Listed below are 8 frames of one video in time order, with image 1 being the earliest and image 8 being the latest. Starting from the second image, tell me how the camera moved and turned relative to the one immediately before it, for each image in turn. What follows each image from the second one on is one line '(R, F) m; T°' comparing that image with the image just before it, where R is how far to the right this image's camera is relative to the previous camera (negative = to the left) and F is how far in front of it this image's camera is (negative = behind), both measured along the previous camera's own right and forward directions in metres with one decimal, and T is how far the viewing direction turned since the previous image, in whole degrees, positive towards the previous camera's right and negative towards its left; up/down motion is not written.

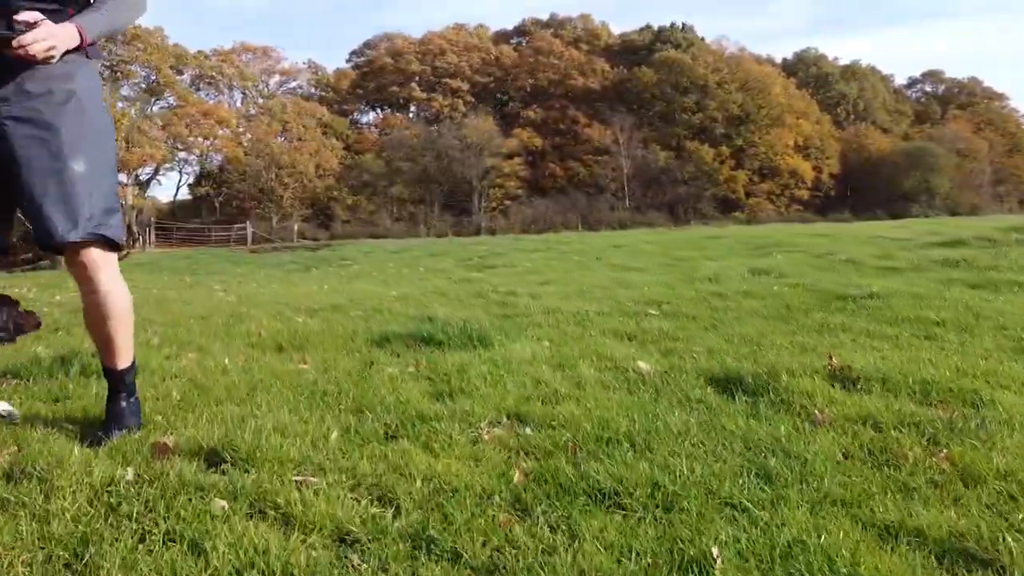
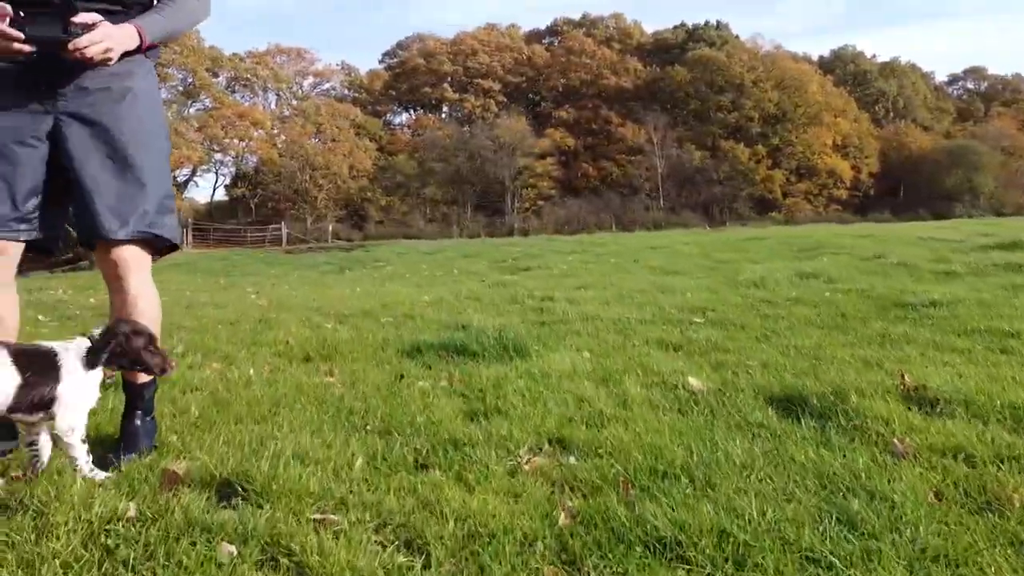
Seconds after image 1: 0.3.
(0.0, +0.3) m; -2°
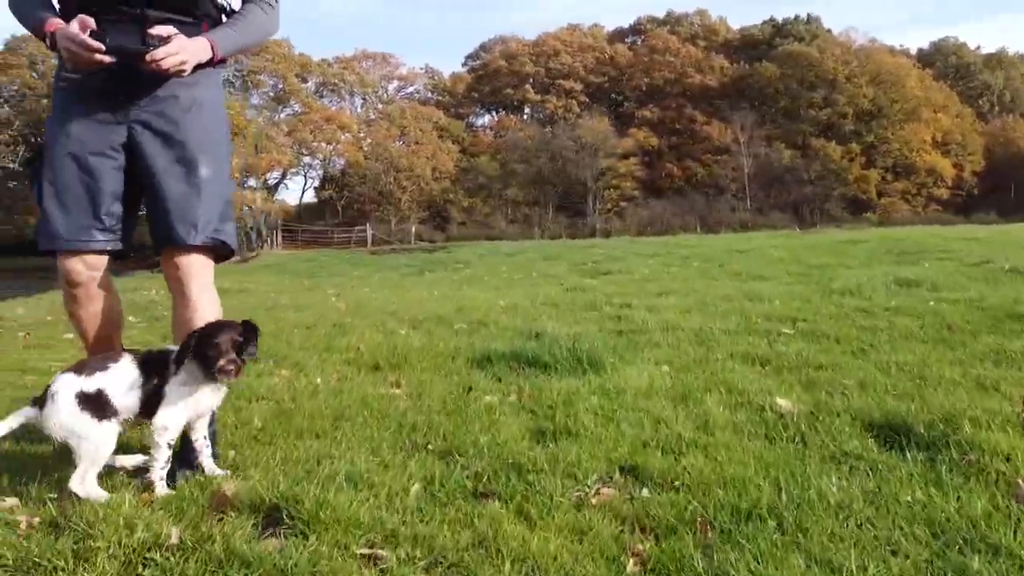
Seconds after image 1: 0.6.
(0.0, +0.3) m; -6°
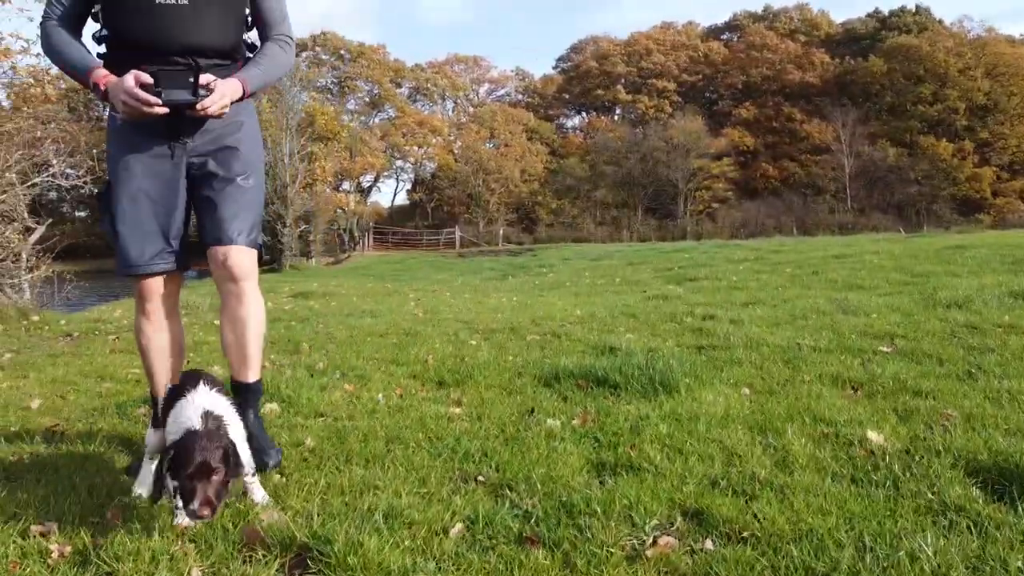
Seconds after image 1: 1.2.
(+0.1, +0.2) m; -6°
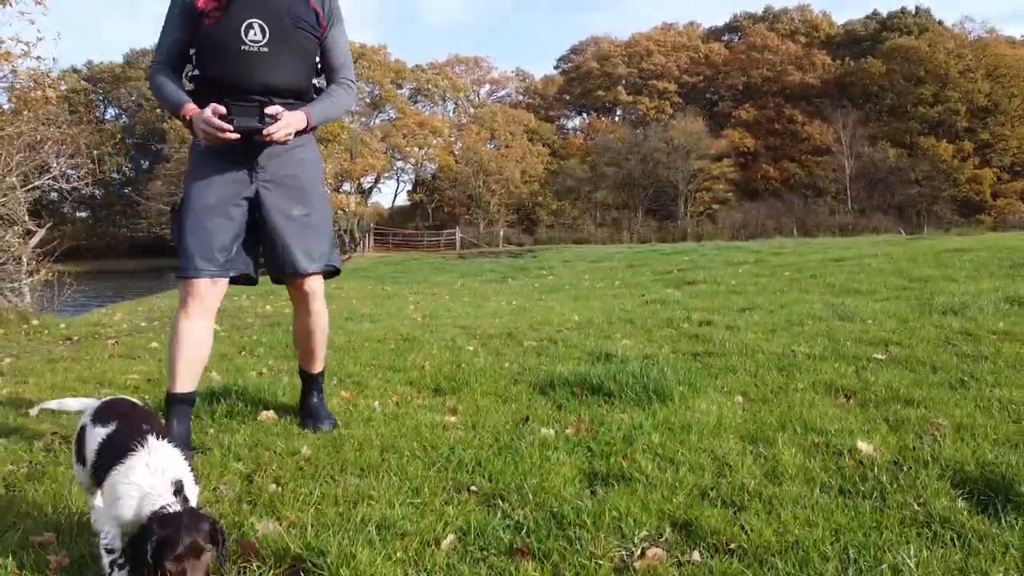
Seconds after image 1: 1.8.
(0.0, 0.0) m; 0°
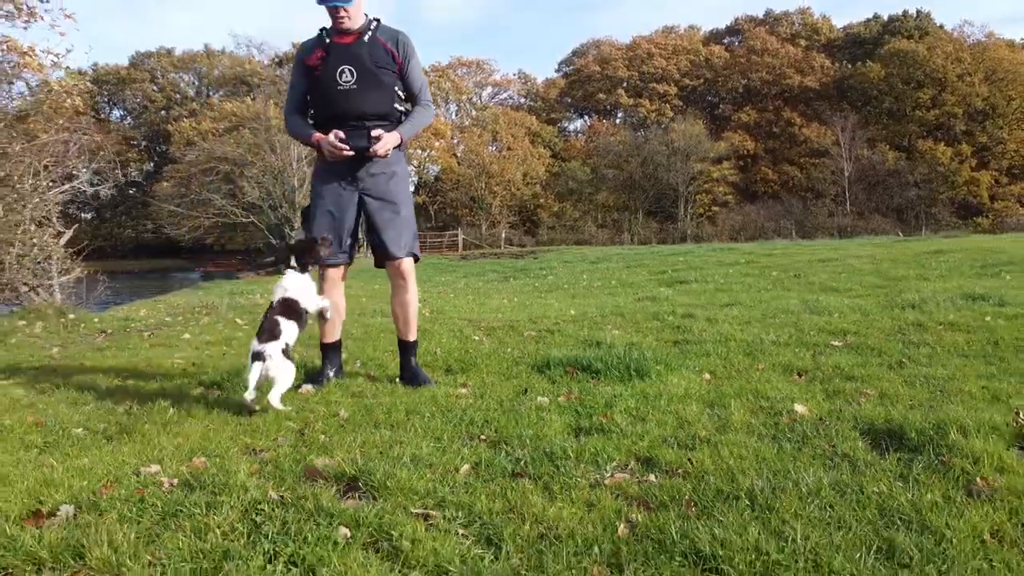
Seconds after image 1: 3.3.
(0.0, -0.9) m; 0°
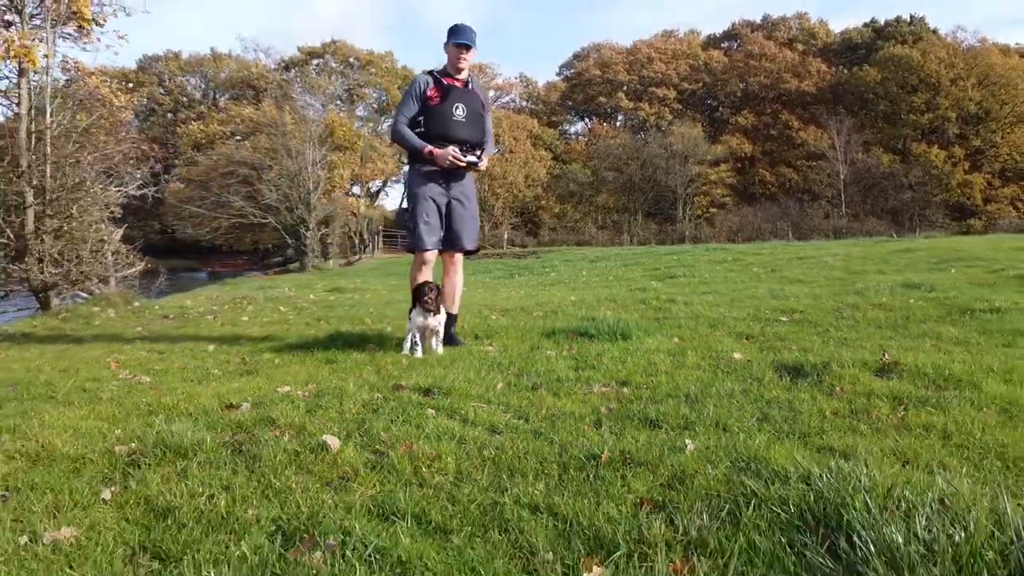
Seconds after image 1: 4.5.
(-0.1, -1.8) m; 0°
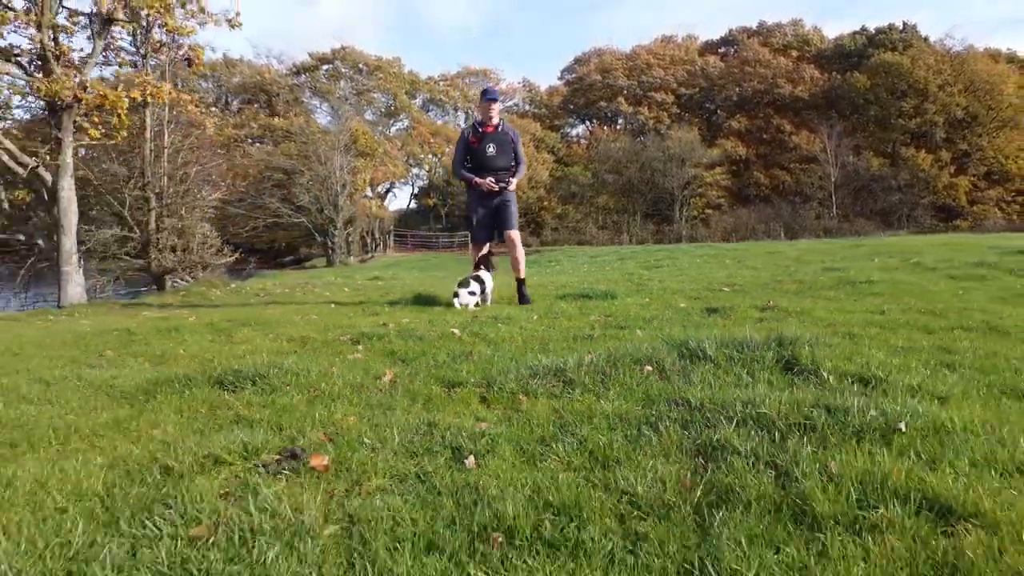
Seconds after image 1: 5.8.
(-0.3, -3.8) m; 0°
